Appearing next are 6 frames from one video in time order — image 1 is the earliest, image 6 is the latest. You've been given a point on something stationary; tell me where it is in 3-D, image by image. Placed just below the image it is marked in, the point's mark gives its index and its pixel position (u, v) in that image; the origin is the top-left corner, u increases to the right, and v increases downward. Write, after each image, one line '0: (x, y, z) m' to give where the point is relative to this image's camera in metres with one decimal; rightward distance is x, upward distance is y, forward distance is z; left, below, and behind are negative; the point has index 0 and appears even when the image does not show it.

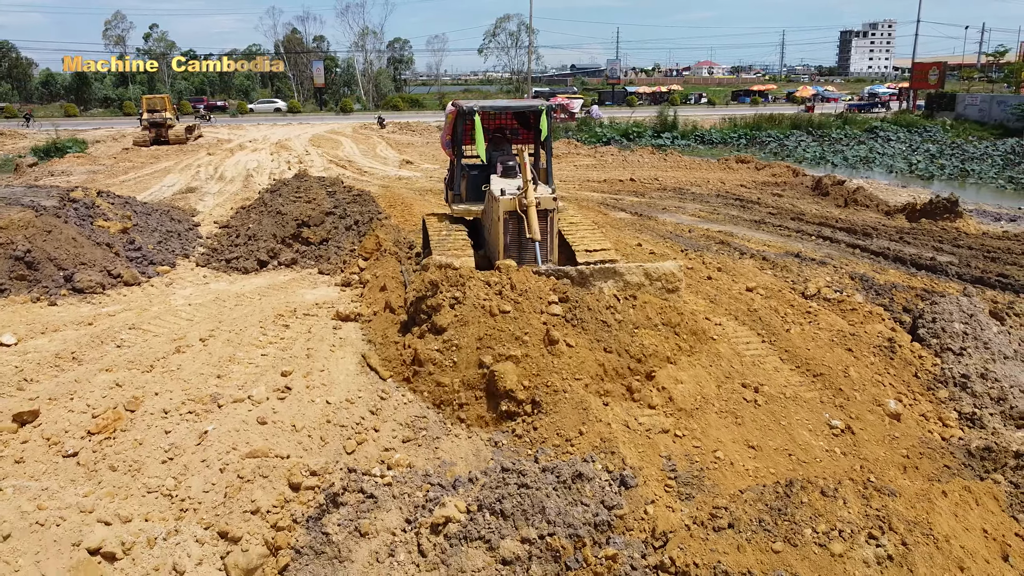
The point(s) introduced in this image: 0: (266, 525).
0: (-1.6, -1.5, +4.4) m
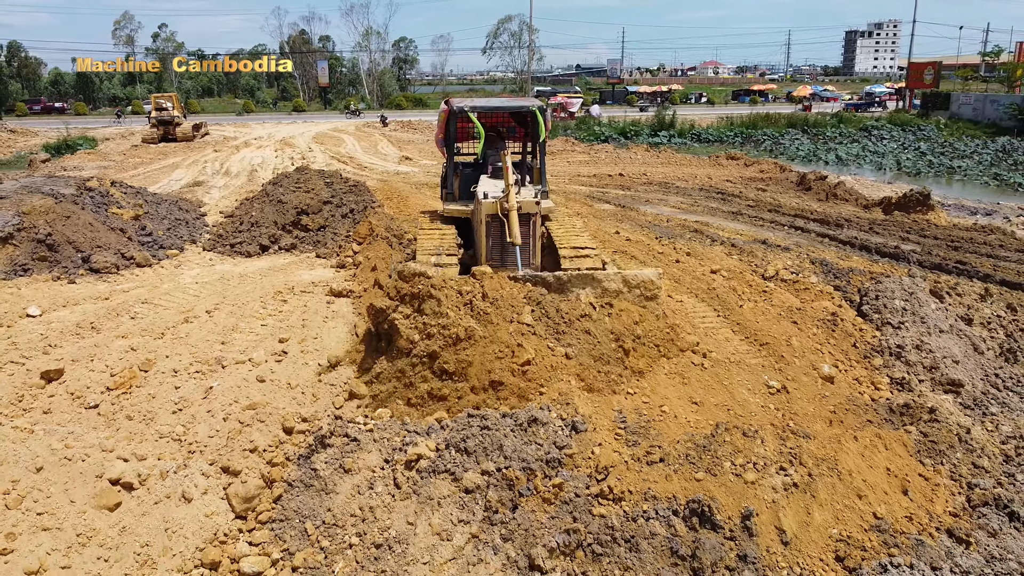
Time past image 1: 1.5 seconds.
0: (-1.8, -1.3, +5.0) m
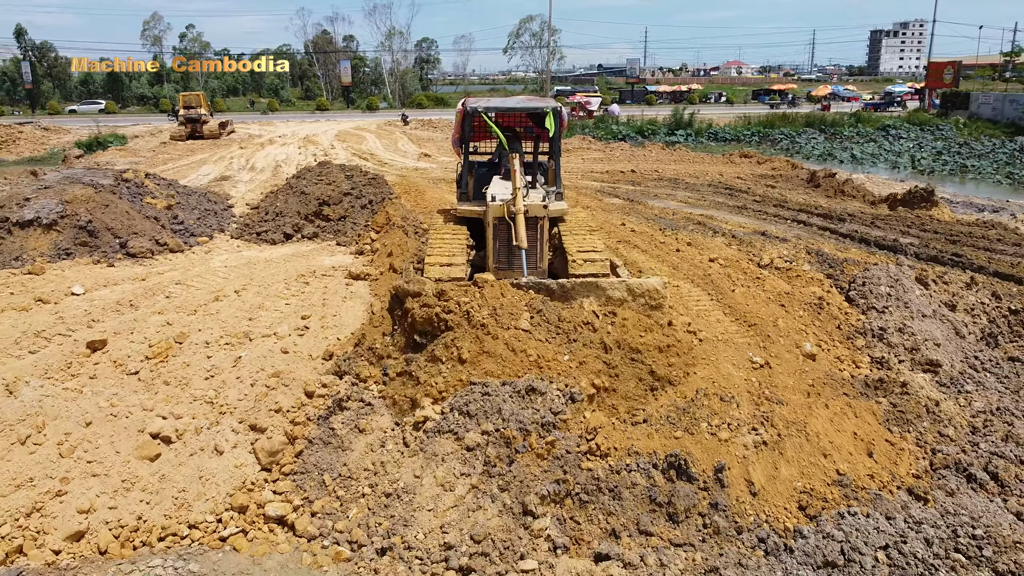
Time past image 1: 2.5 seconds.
0: (-1.8, -1.1, +5.5) m
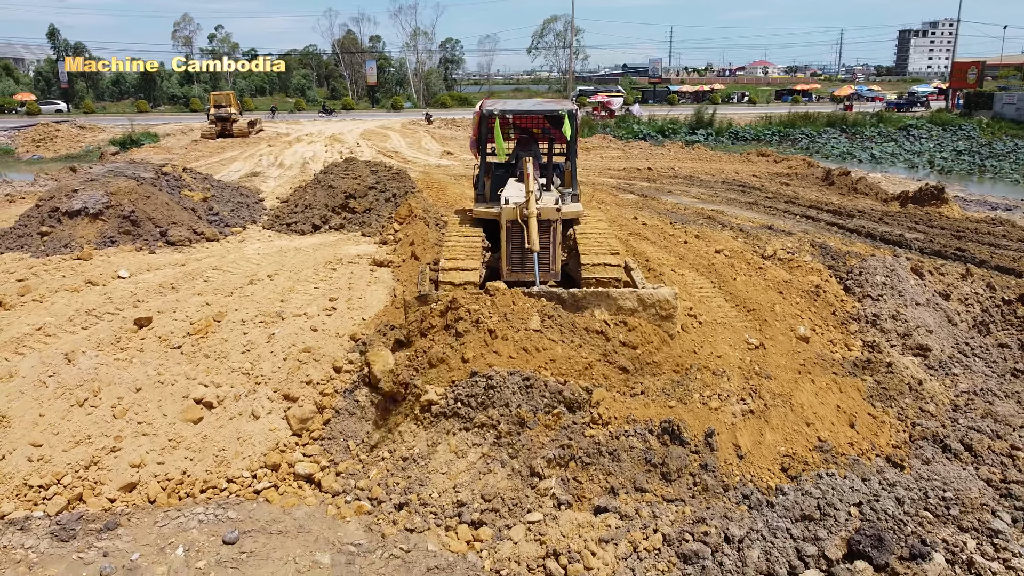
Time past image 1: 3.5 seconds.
0: (-1.7, -0.9, +6.0) m
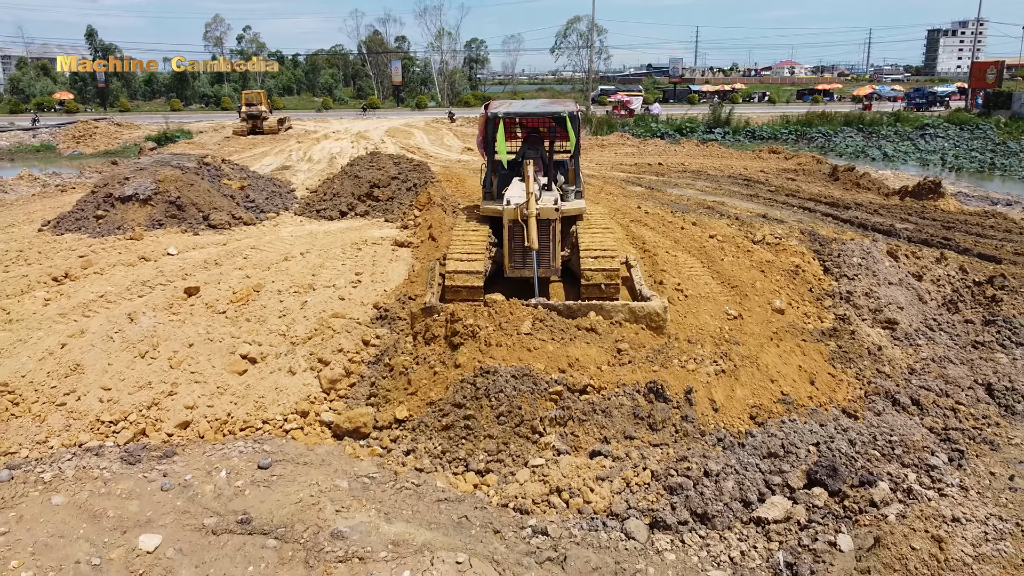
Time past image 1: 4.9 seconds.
0: (-1.7, -0.6, +6.9) m
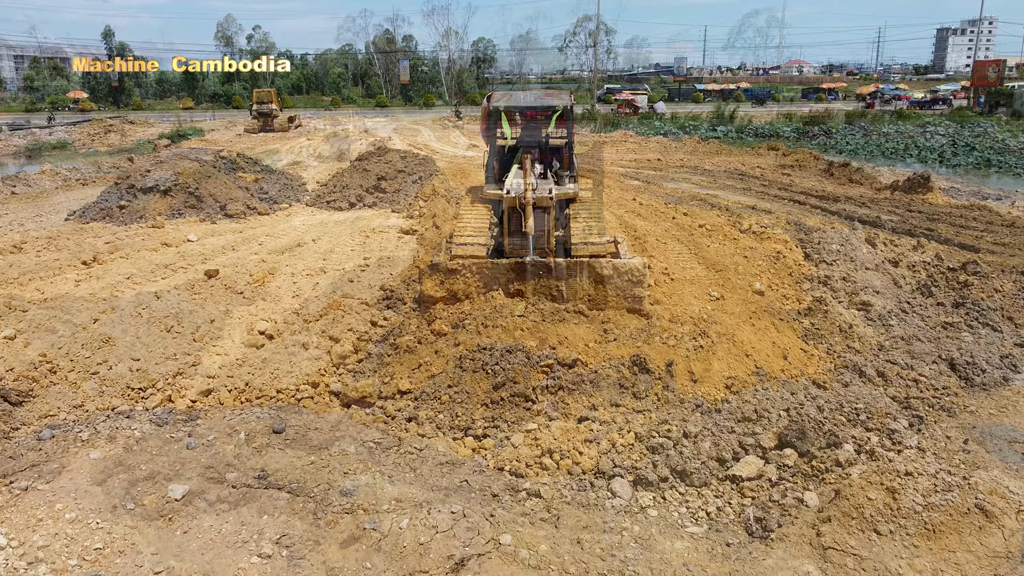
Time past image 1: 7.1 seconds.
0: (-1.7, -0.4, +7.4) m
